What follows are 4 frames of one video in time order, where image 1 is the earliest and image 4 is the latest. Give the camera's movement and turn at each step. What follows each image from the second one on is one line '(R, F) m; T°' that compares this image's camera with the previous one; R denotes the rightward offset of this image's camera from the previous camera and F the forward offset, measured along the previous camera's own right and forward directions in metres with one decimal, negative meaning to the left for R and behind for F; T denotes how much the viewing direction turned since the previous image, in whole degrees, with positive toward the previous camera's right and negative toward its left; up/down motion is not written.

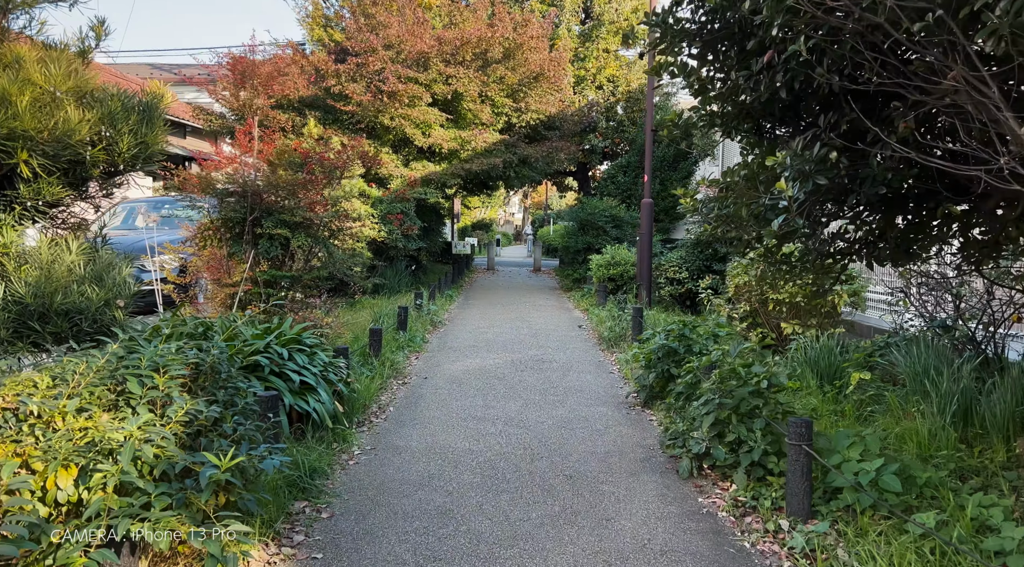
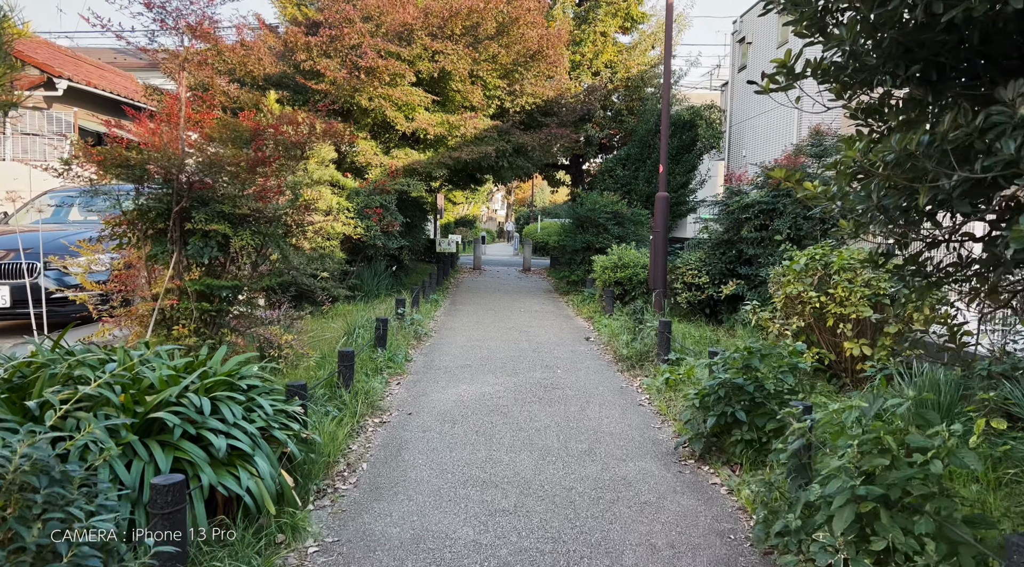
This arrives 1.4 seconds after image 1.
(-0.2, +1.7) m; +1°
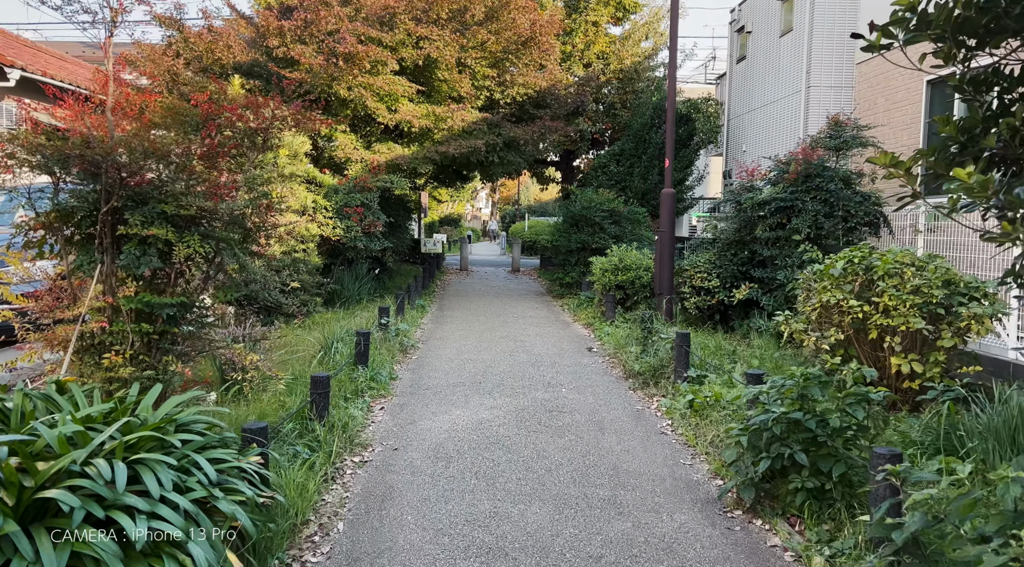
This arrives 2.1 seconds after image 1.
(-0.1, +1.0) m; +1°
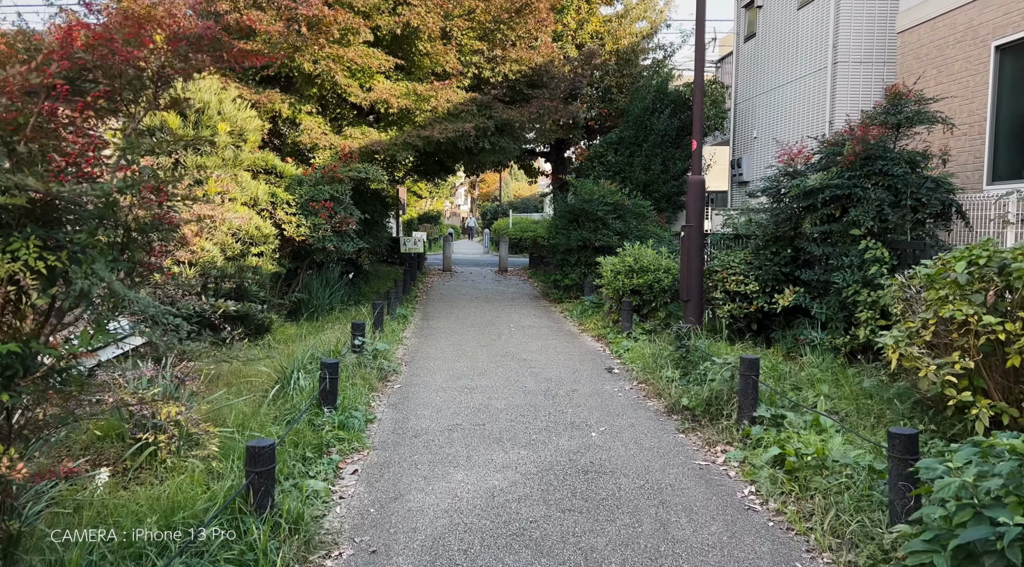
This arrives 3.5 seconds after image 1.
(-0.3, +1.8) m; +2°
